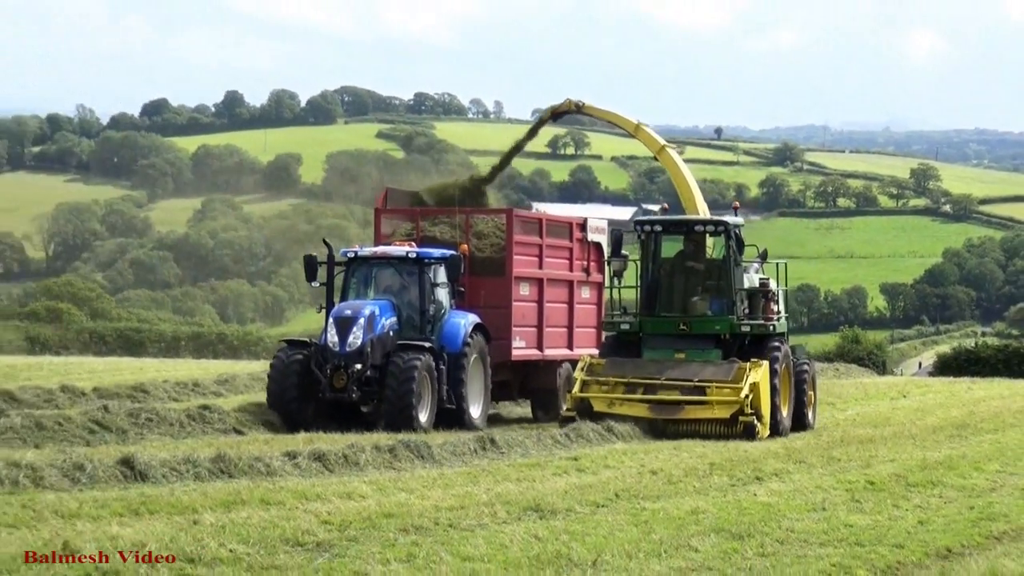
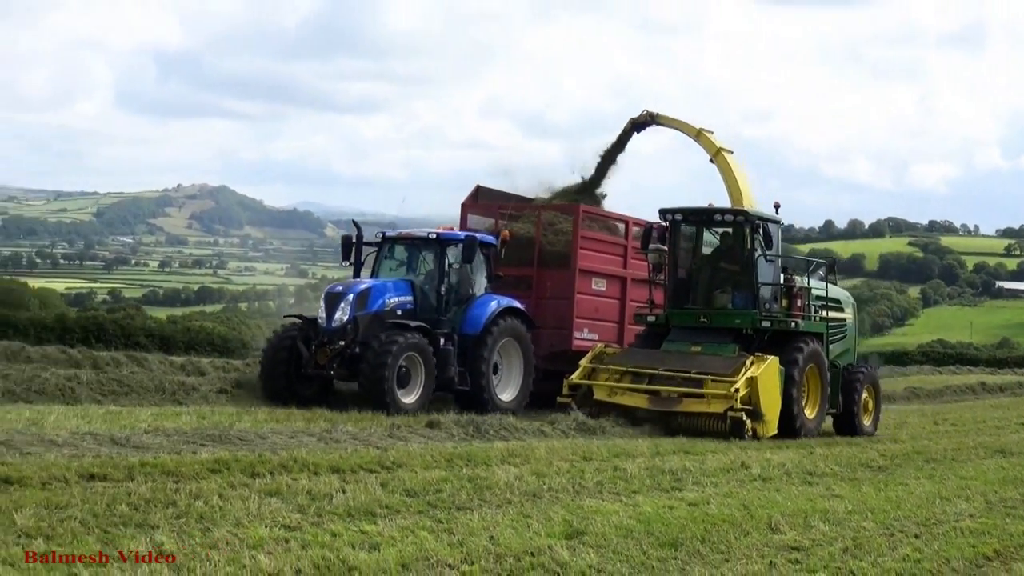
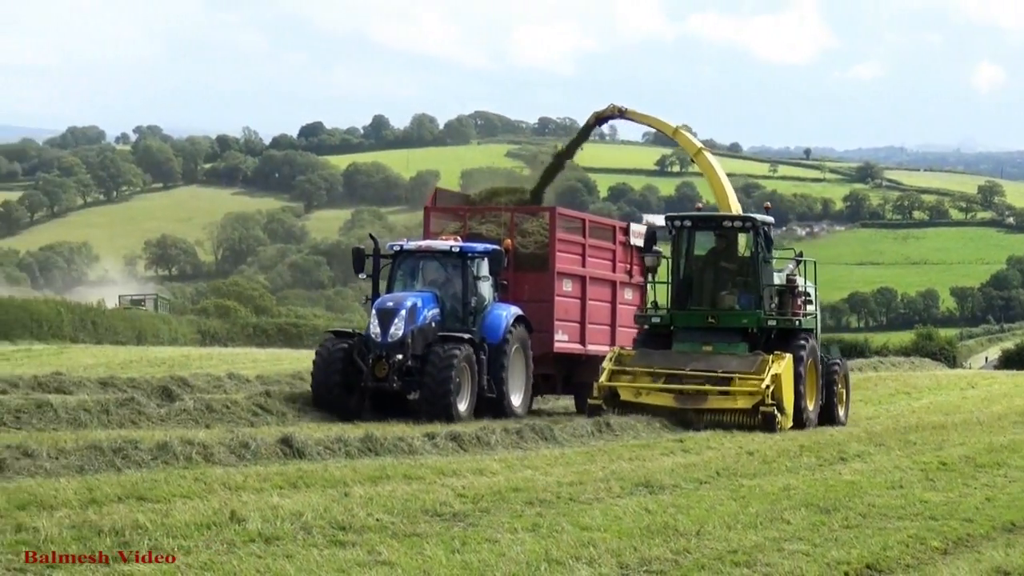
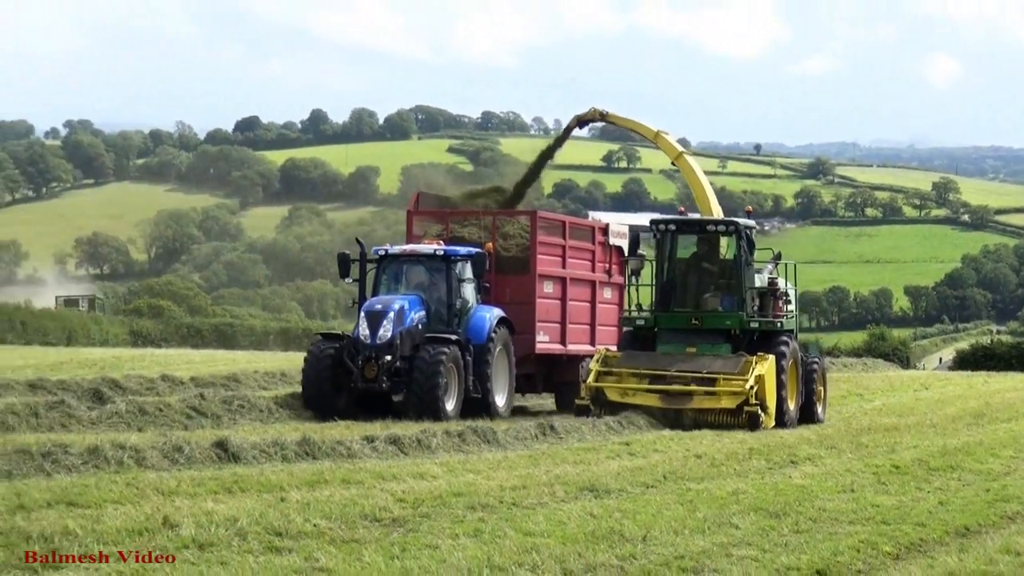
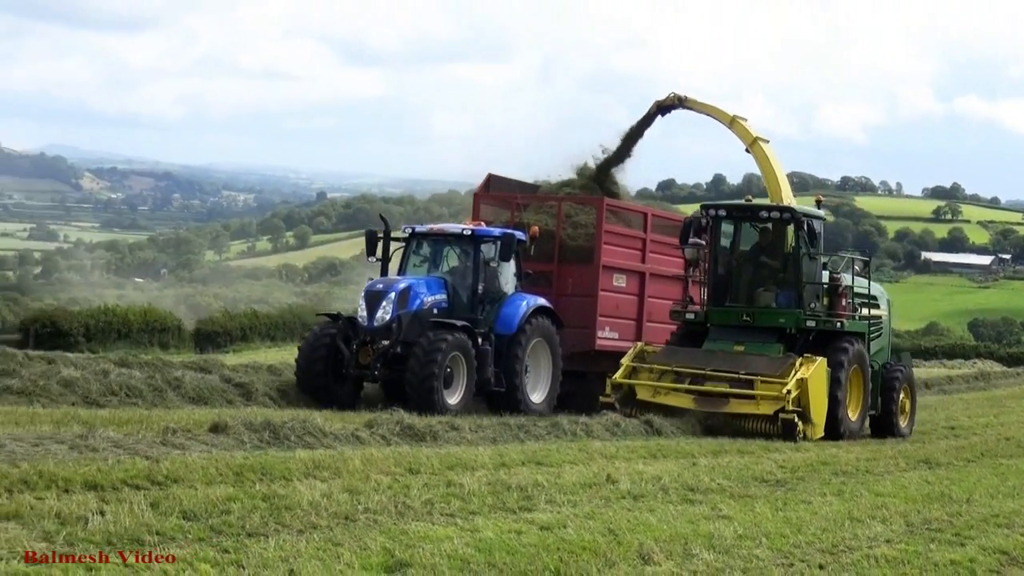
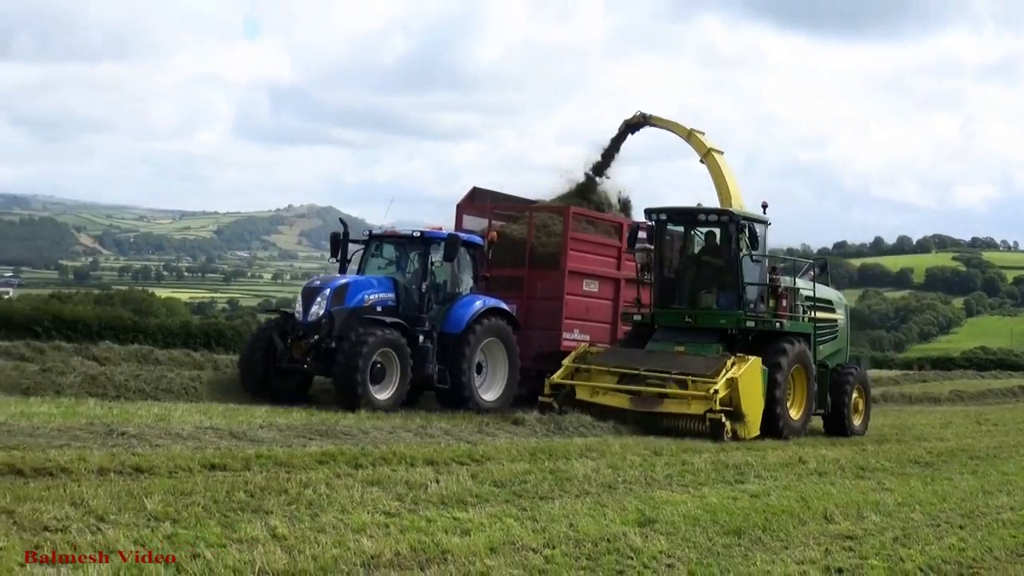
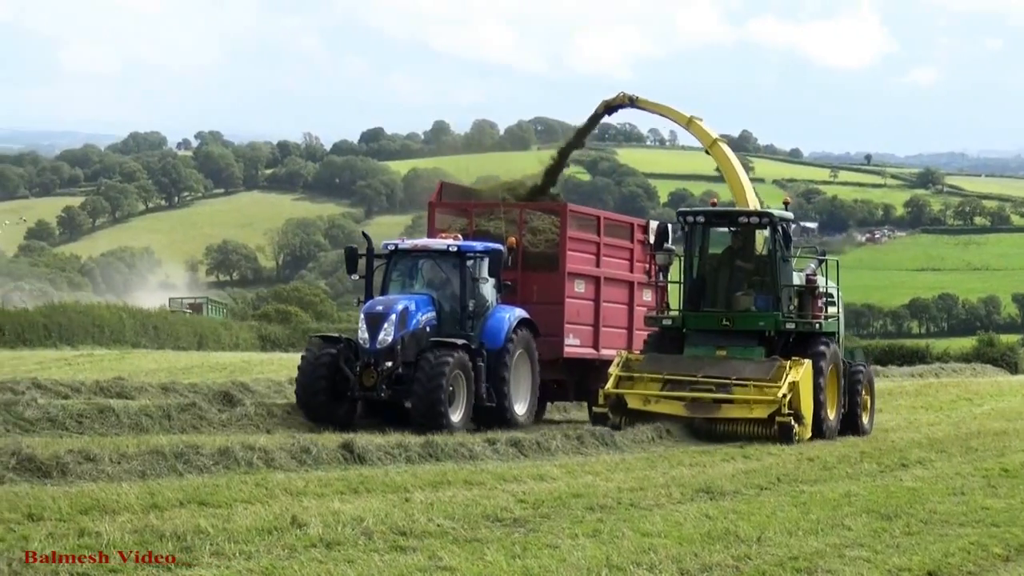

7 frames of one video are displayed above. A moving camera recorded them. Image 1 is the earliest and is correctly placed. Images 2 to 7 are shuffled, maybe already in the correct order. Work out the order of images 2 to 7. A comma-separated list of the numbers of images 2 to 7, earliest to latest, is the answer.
4, 3, 7, 5, 2, 6
